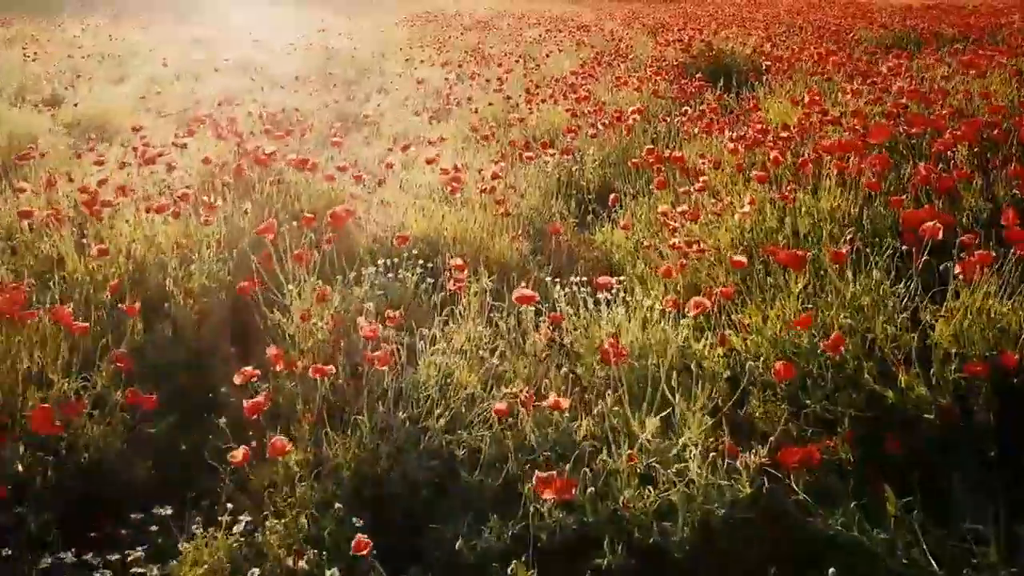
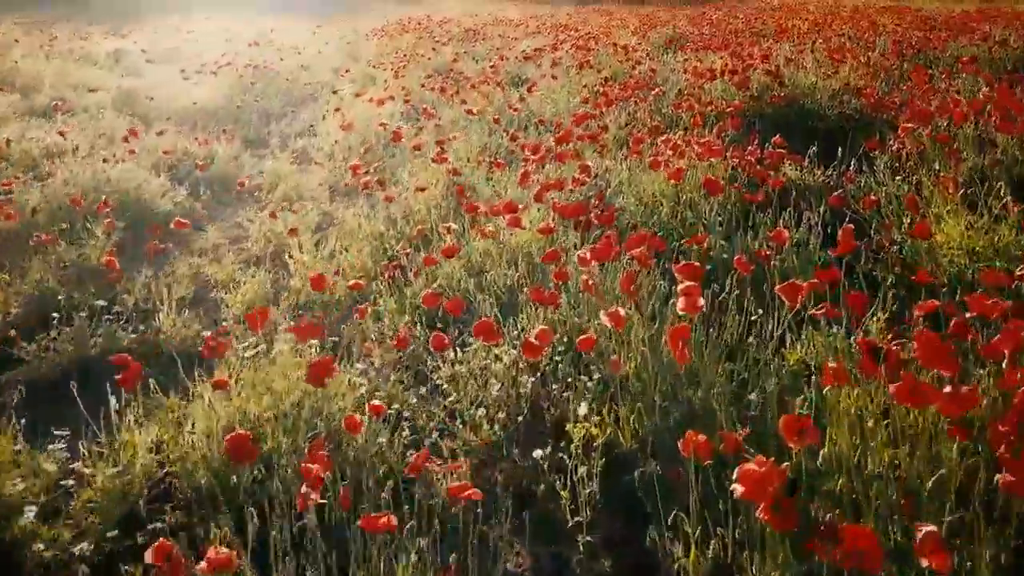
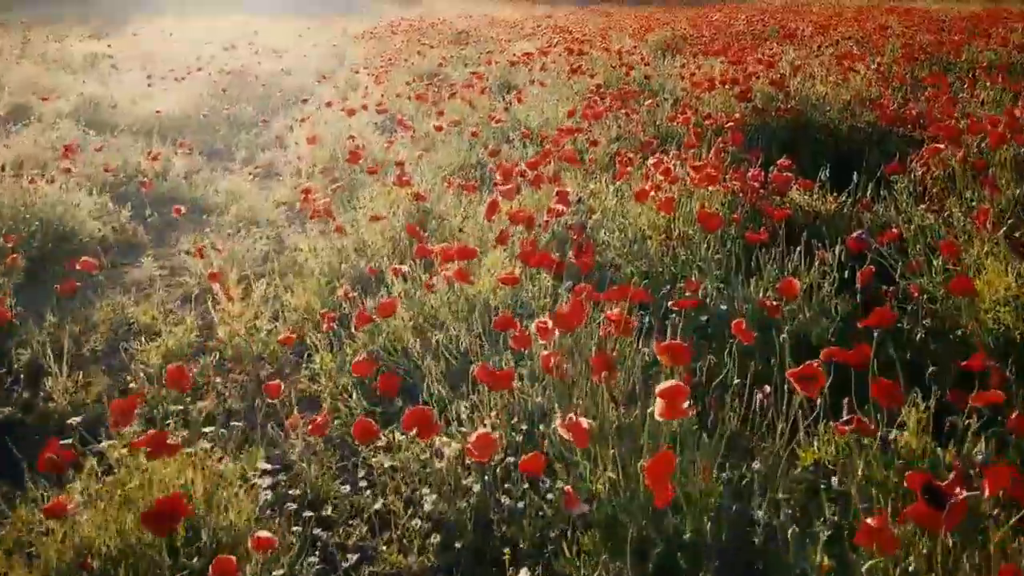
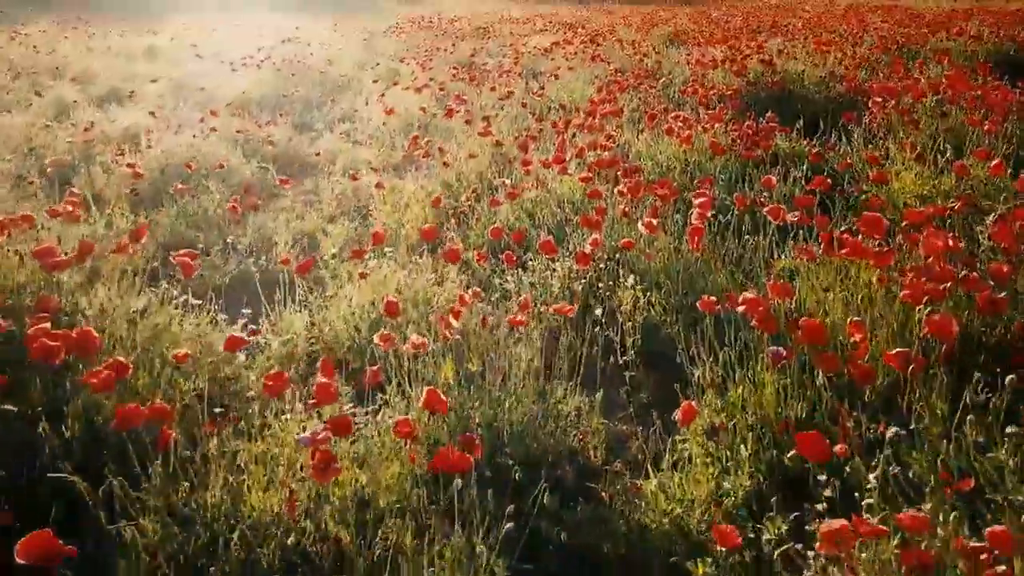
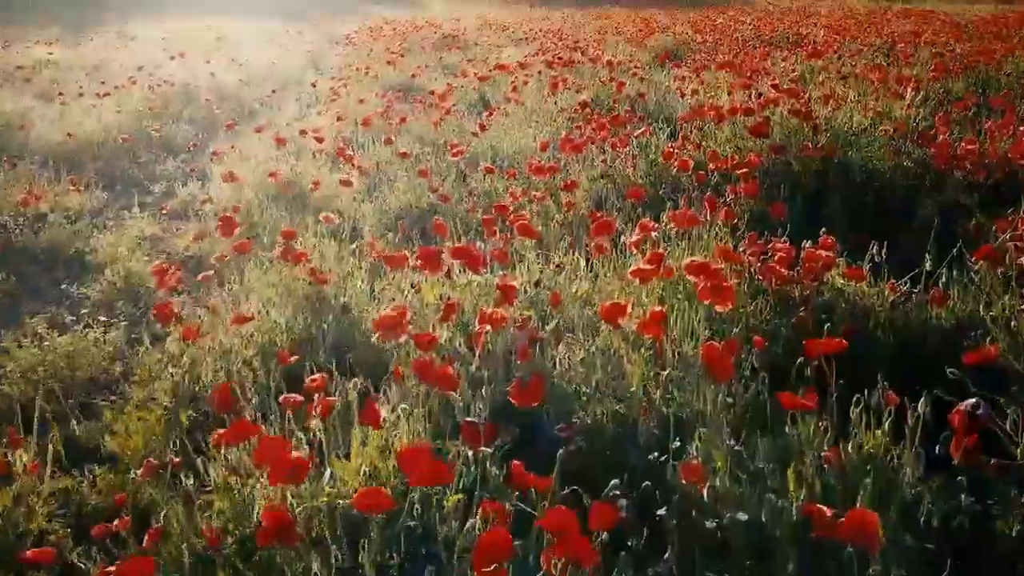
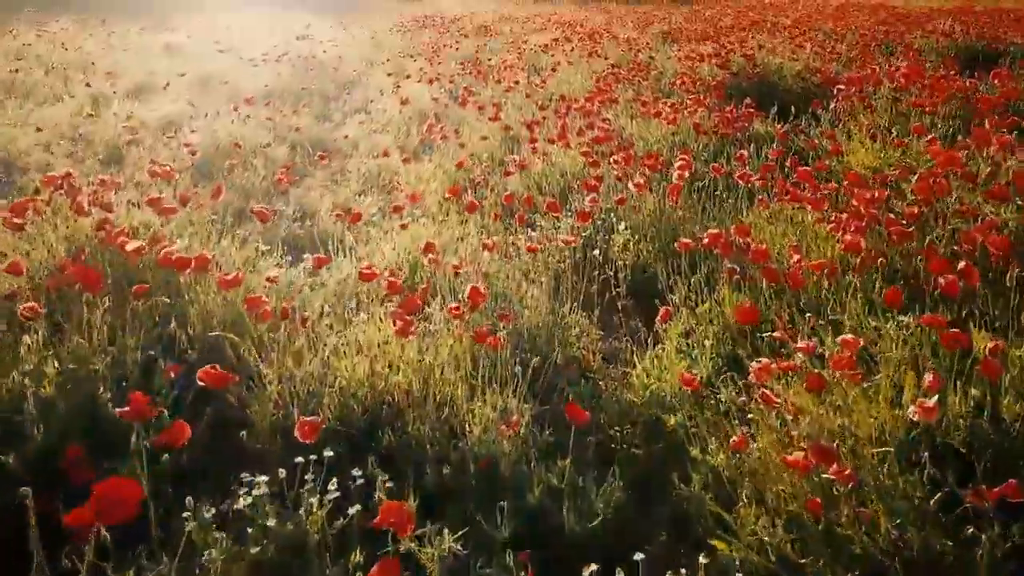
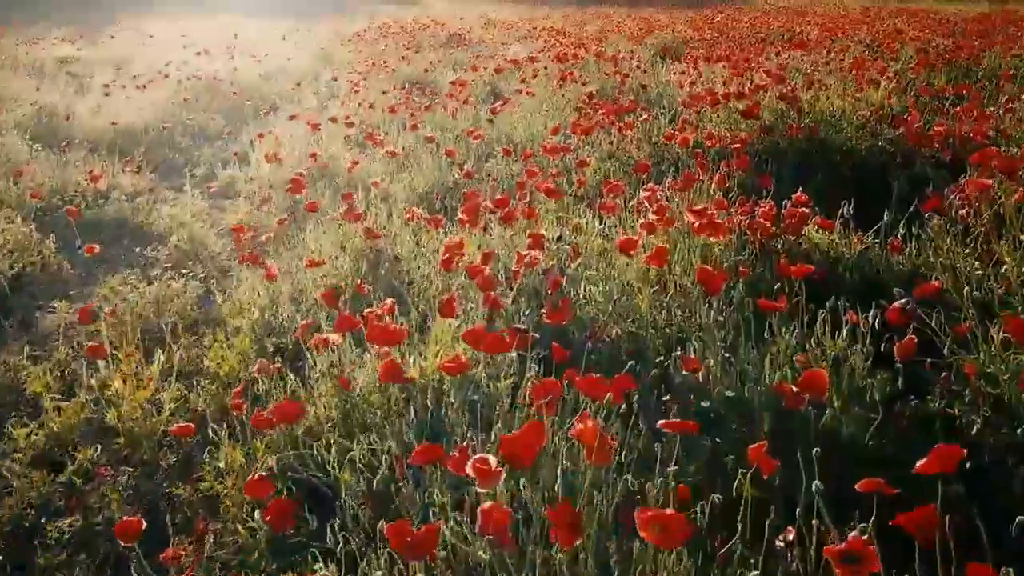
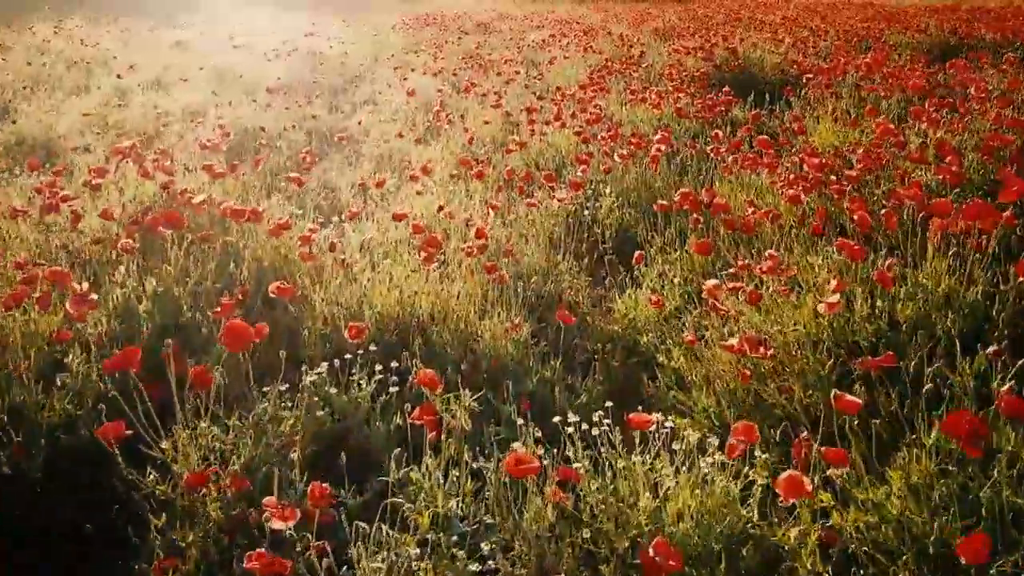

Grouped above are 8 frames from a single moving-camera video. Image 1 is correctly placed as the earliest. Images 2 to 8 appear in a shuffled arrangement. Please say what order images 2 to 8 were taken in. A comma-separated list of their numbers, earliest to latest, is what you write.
8, 6, 4, 2, 3, 7, 5
